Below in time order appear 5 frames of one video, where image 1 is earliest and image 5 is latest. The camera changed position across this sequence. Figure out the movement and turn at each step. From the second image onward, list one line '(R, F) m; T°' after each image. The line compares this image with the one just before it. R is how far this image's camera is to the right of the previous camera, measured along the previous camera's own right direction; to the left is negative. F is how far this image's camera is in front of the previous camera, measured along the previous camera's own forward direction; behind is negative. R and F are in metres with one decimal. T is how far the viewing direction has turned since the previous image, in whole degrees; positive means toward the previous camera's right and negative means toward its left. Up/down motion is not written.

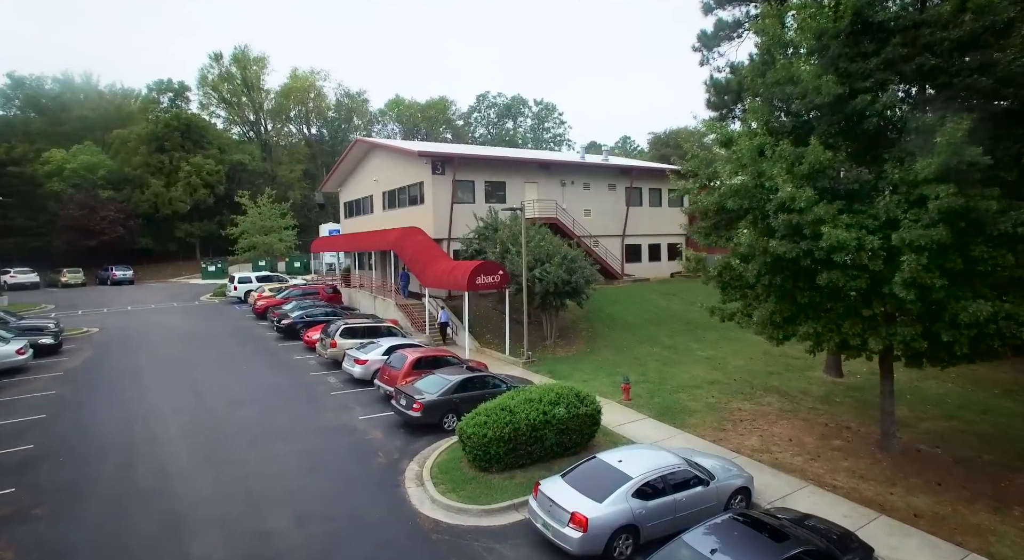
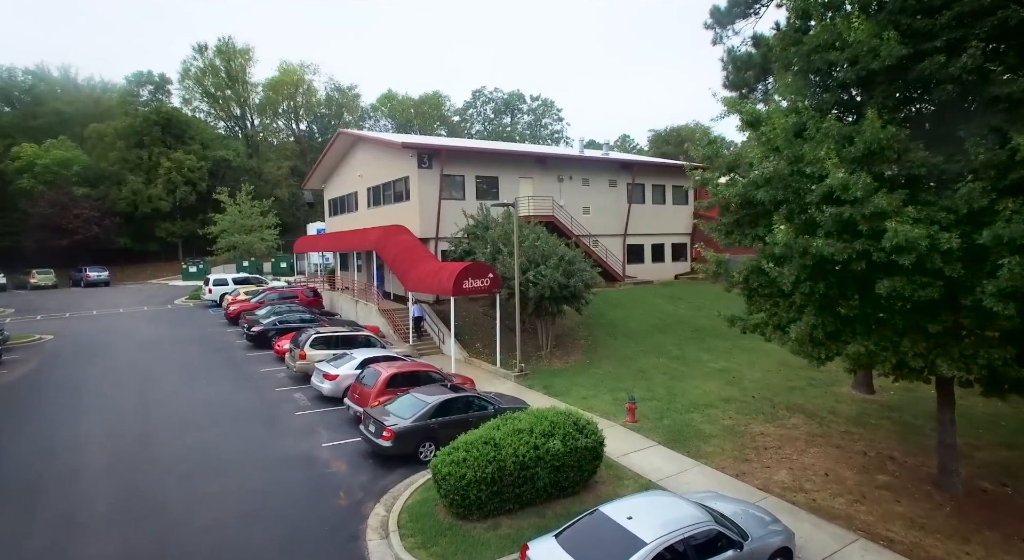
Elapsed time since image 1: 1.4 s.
(+0.2, +2.0) m; 0°
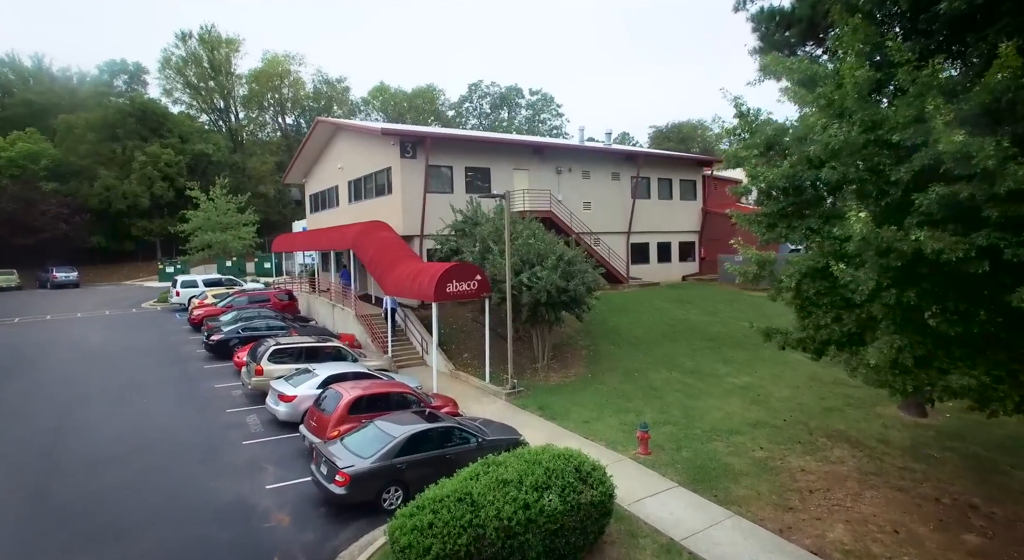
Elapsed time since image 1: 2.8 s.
(+0.2, +2.3) m; 0°
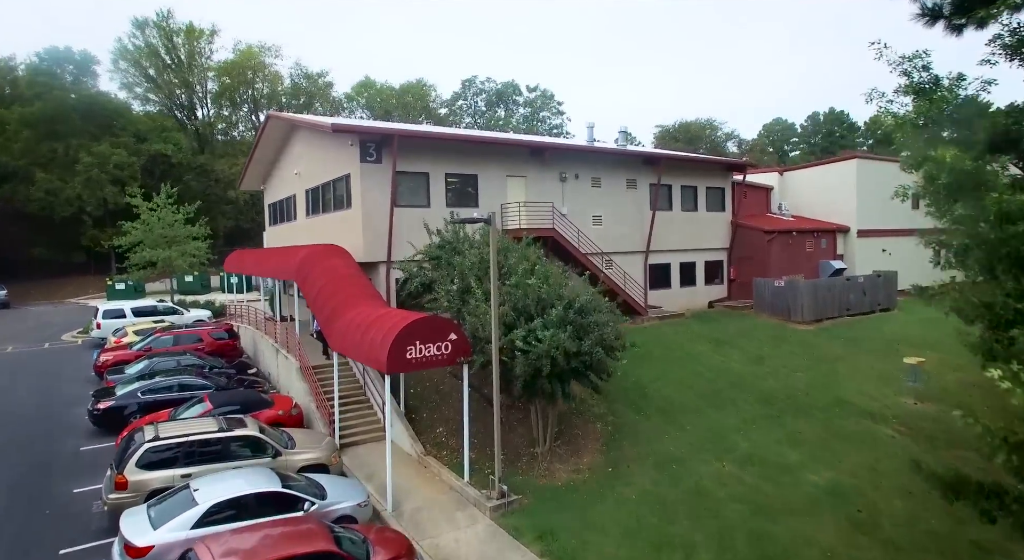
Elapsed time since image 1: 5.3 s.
(+0.2, +4.8) m; 0°
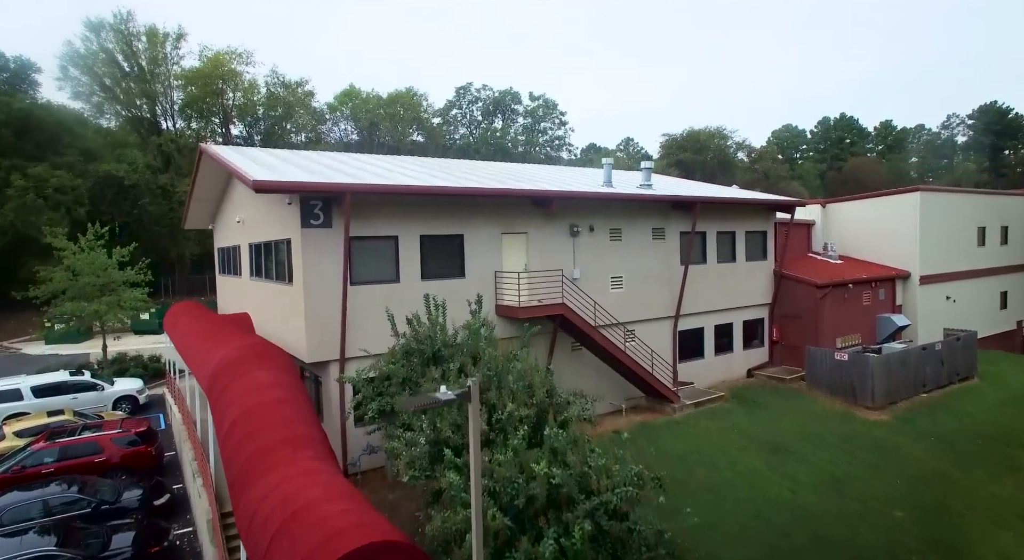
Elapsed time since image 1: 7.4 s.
(0.0, +4.5) m; 0°
